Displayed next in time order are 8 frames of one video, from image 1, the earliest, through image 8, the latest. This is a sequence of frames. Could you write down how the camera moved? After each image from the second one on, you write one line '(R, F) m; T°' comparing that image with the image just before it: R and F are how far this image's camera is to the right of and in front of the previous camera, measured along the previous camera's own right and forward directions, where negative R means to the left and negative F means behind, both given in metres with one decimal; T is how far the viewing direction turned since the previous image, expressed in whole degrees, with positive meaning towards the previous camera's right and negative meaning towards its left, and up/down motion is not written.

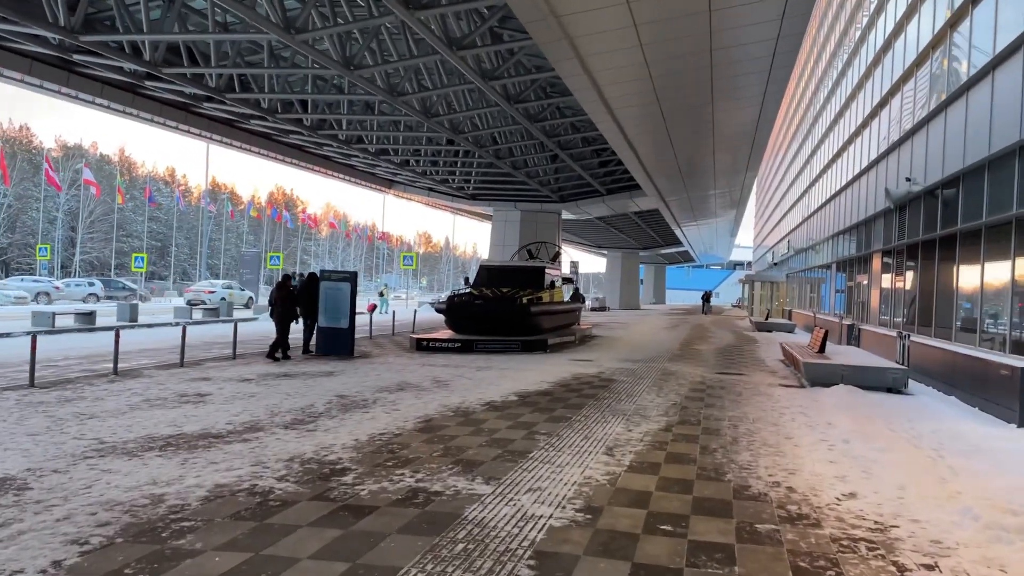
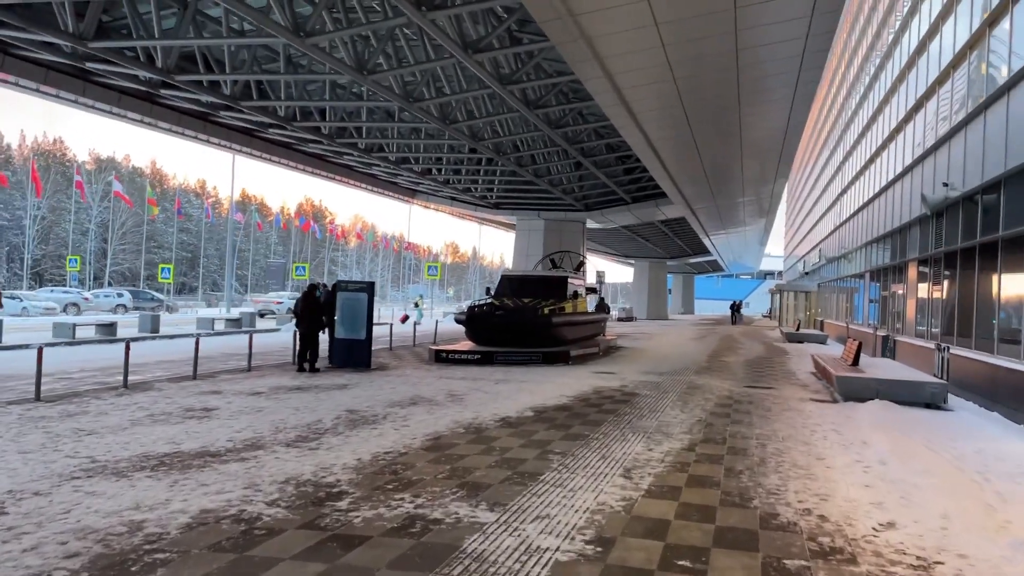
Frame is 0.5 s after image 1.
(+0.1, +0.4) m; -2°
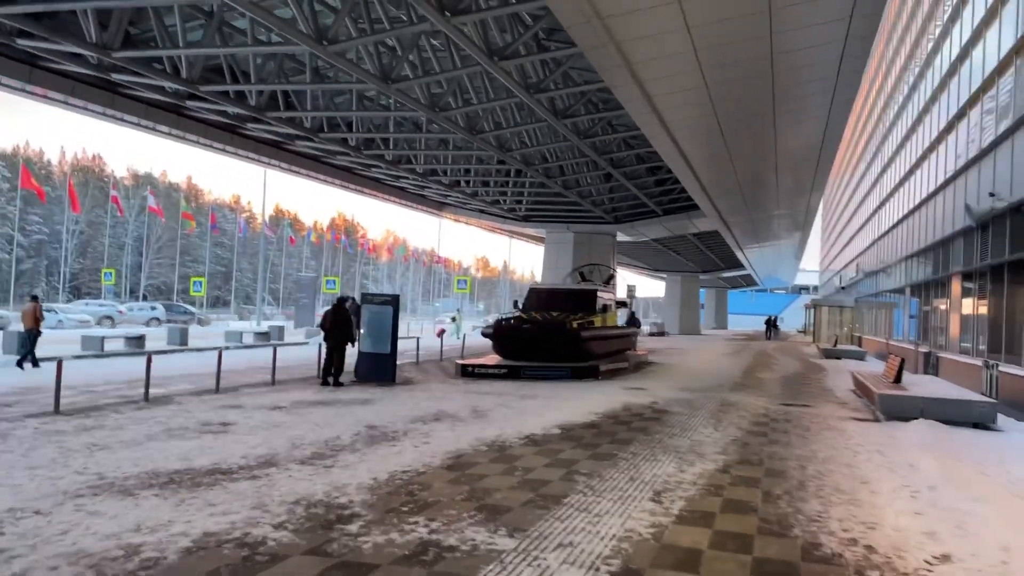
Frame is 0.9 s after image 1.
(+0.1, +0.3) m; -2°
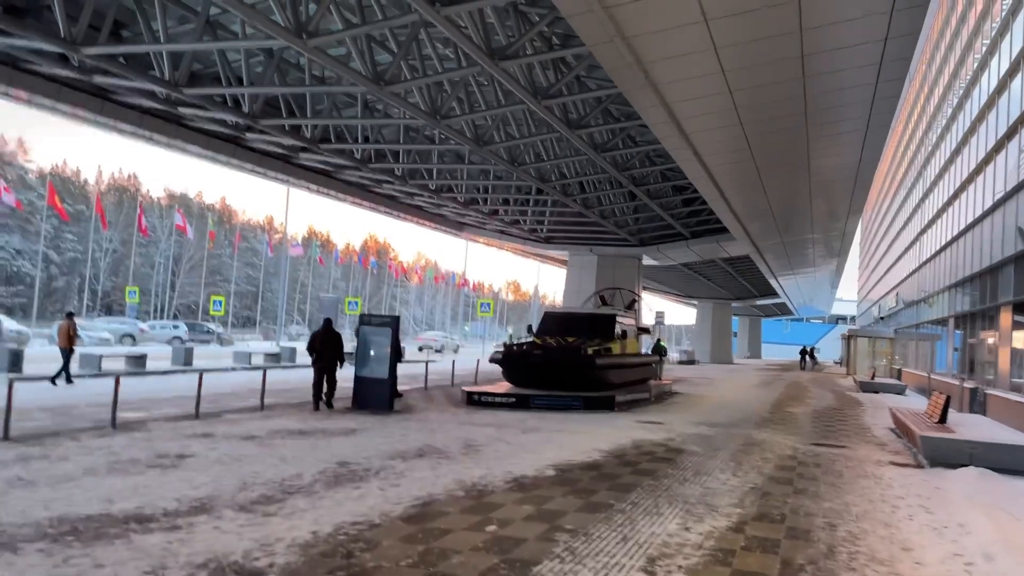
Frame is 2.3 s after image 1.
(+0.4, +1.1) m; -2°
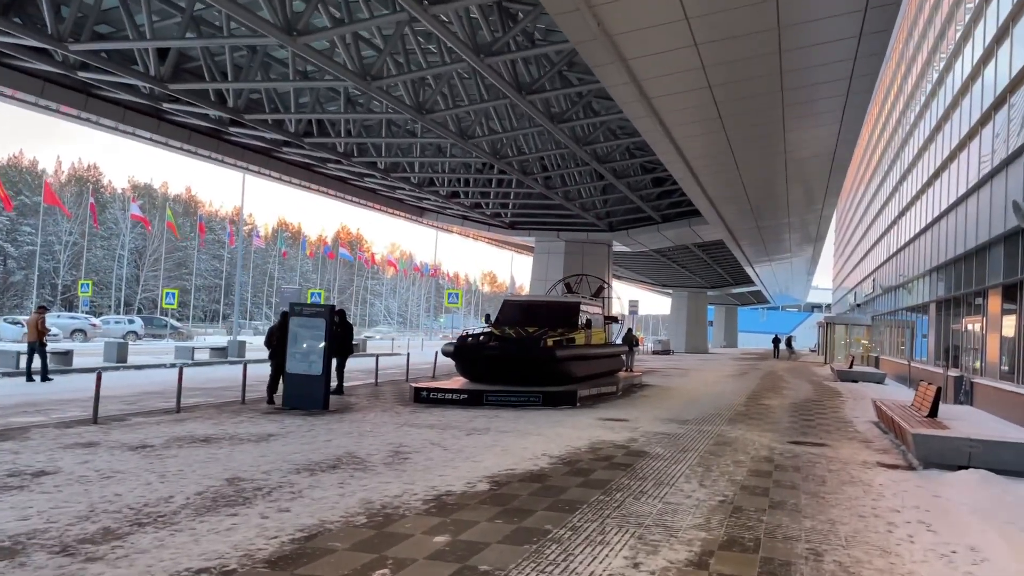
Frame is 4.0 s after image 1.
(+0.5, +1.4) m; +2°
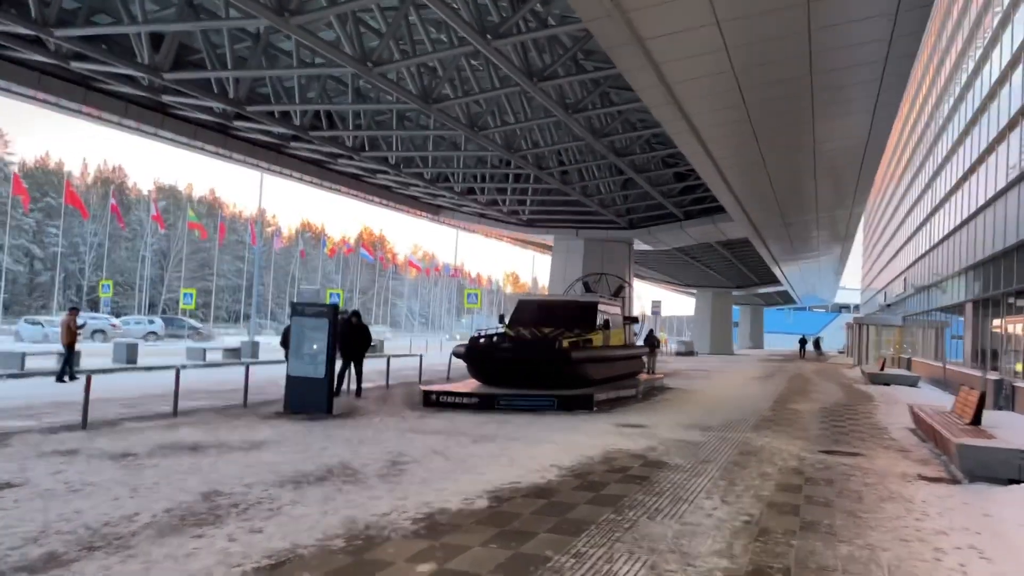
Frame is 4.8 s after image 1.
(+0.2, +0.7) m; -2°
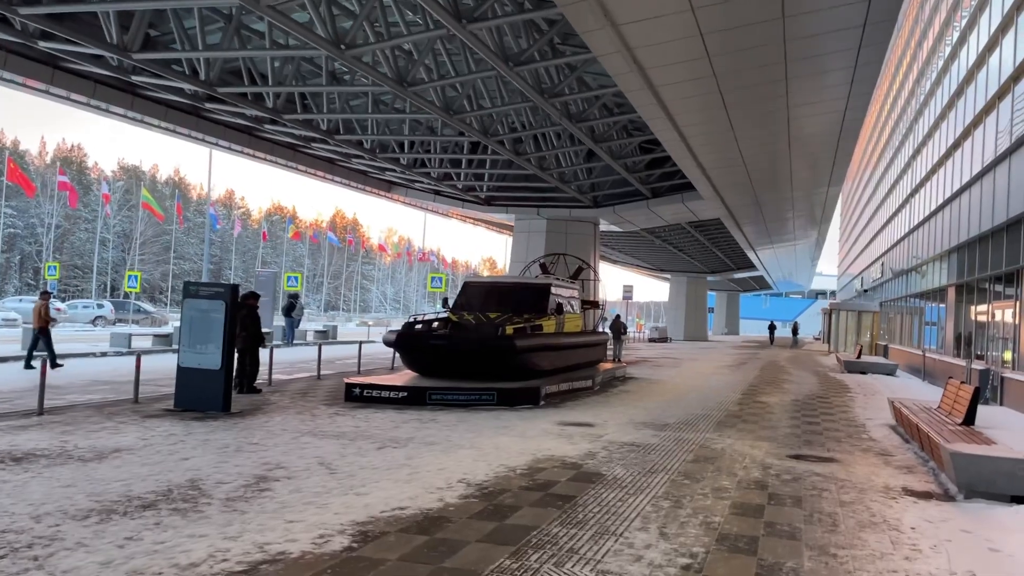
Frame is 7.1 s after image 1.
(+0.7, +1.6) m; +1°
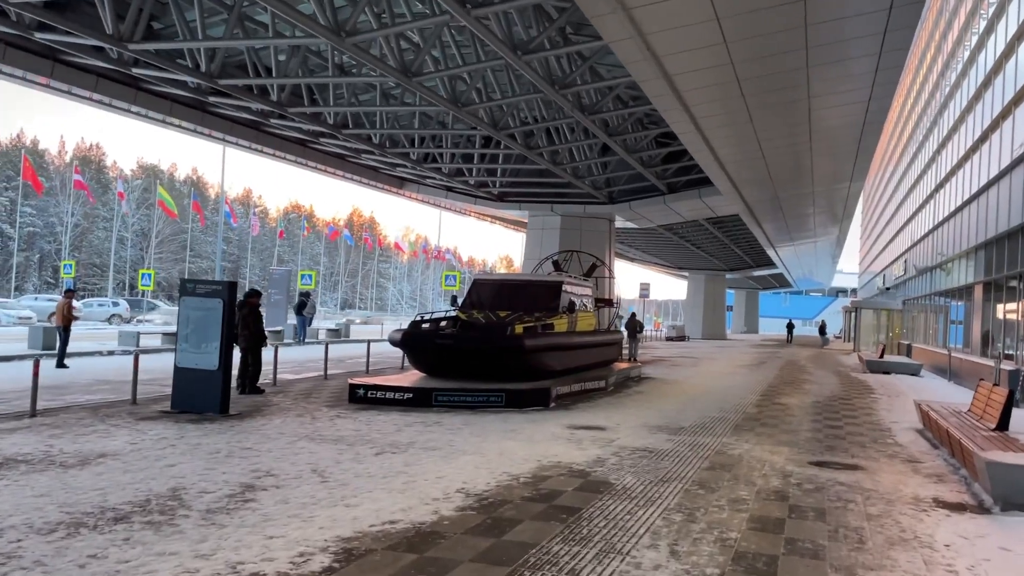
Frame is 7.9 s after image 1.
(+0.1, +0.4) m; -1°
